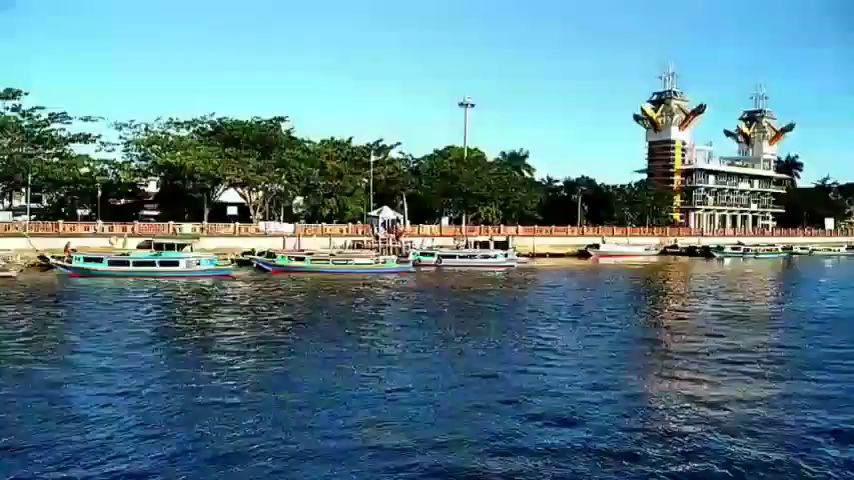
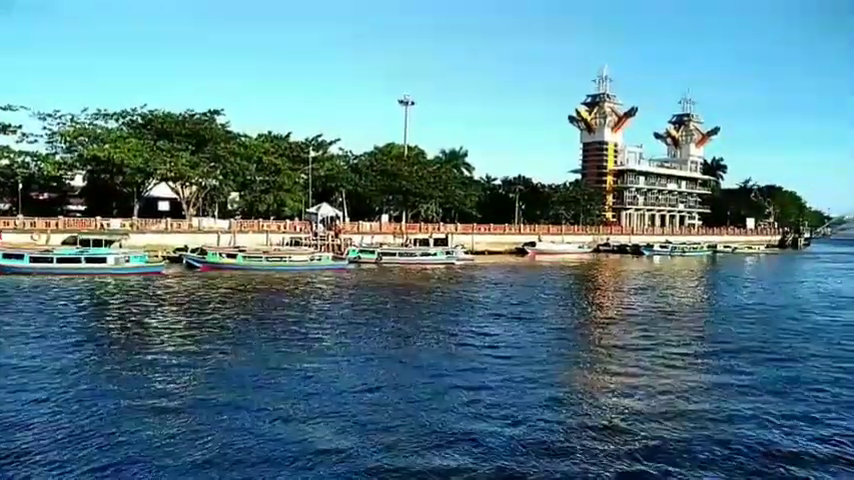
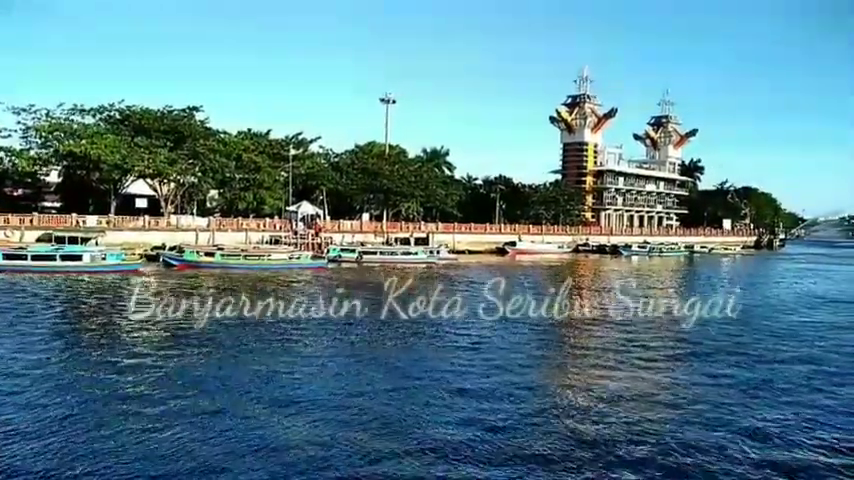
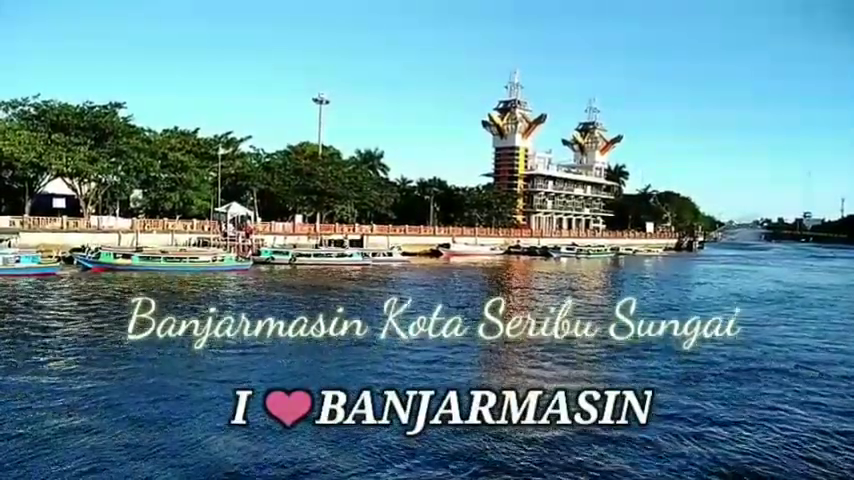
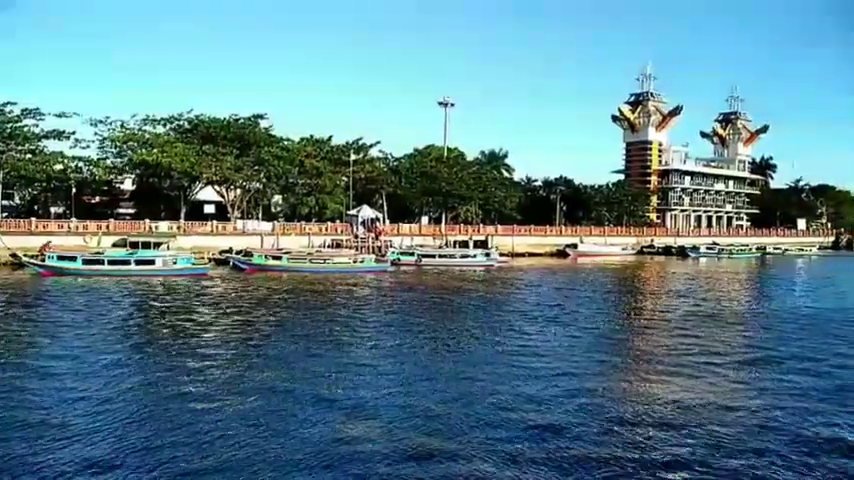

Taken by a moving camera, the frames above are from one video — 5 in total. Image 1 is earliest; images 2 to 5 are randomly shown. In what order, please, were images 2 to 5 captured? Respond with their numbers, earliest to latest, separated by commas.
5, 2, 3, 4
